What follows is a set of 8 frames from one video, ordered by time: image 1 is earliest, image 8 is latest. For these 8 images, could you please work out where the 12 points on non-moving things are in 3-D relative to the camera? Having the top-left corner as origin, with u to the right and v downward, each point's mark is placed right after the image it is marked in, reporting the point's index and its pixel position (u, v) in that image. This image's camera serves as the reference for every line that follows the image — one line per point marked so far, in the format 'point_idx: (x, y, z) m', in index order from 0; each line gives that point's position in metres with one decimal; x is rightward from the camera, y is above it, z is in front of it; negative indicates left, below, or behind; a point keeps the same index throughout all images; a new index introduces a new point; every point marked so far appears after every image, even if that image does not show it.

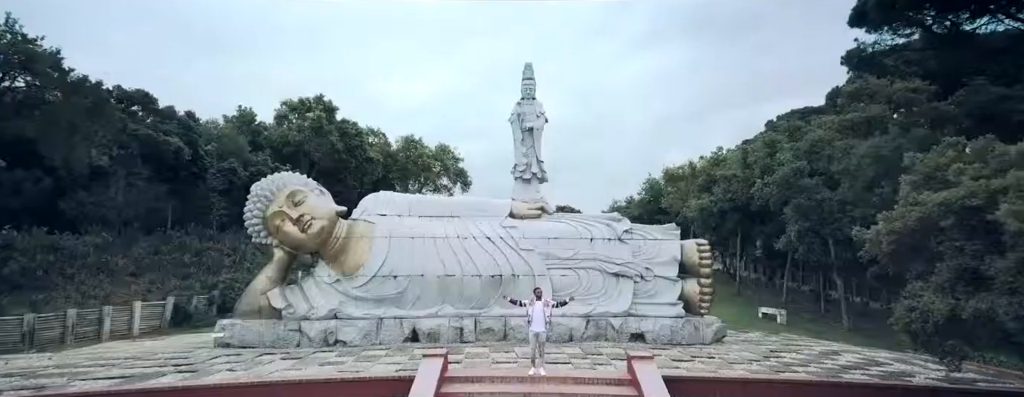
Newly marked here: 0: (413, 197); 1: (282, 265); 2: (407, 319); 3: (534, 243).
0: (-2.0, 0.0, +9.6) m
1: (-4.2, -1.2, +8.7) m
2: (-1.9, -2.2, +8.6) m
3: (+0.4, -0.9, +9.3) m
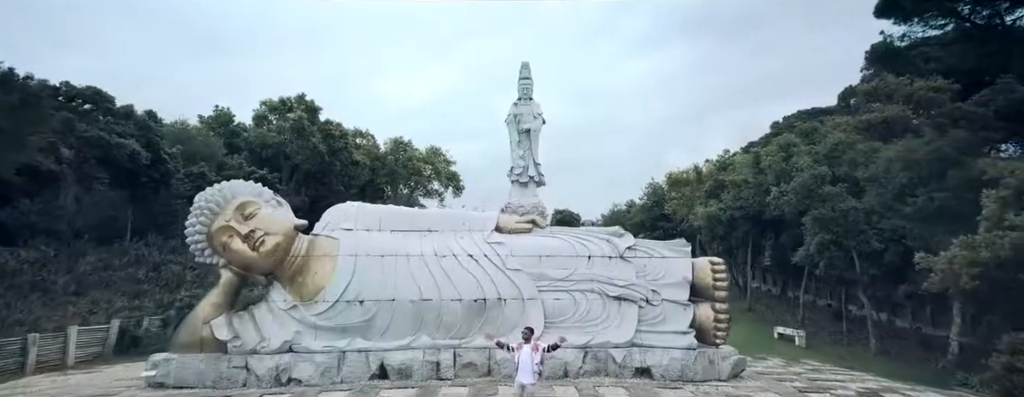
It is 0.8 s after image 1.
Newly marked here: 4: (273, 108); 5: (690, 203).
0: (-2.3, -0.2, +8.4) m
1: (-4.5, -1.4, +7.5) m
2: (-2.1, -2.4, +7.3) m
3: (+0.2, -1.1, +8.1) m
4: (-10.0, +3.7, +19.7) m
5: (+7.2, -0.2, +19.1) m
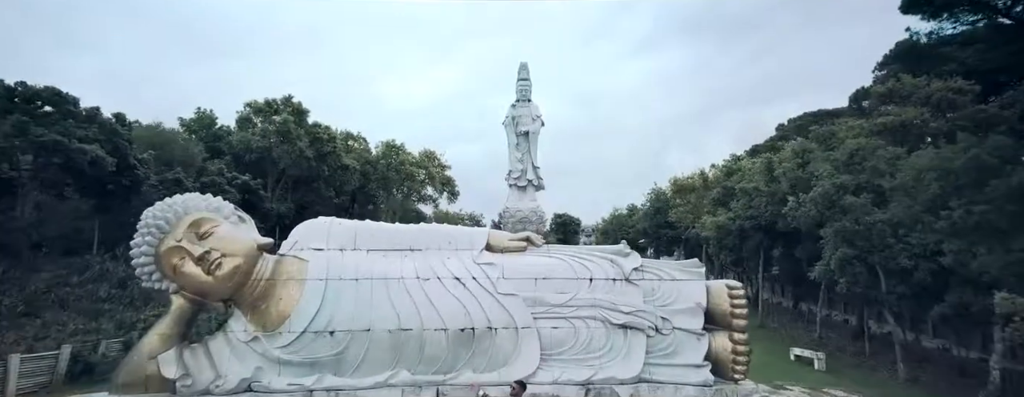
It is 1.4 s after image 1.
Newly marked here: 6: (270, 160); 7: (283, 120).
0: (-2.4, -0.4, +7.5) m
1: (-4.6, -1.7, +6.6) m
2: (-2.2, -2.6, +6.4) m
3: (+0.1, -1.3, +7.2) m
4: (-10.1, +3.5, +18.8) m
5: (+7.1, -0.4, +18.2) m
6: (-9.2, +1.5, +18.1) m
7: (-8.6, +2.9, +17.8) m
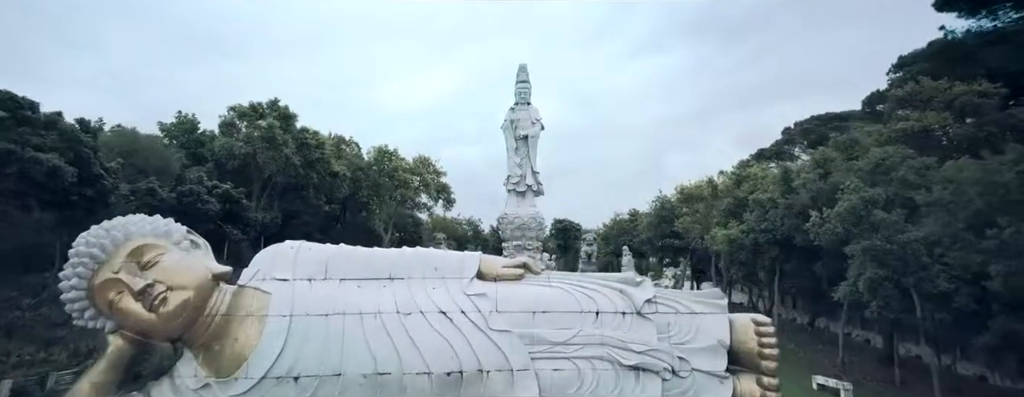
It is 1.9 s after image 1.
0: (-2.5, -0.7, +6.6) m
1: (-4.7, -1.9, +5.6) m
2: (-2.3, -2.9, +5.5) m
3: (0.0, -1.6, +6.2) m
4: (-10.2, +3.2, +17.9) m
5: (+7.0, -0.8, +17.3) m
6: (-9.3, +1.2, +17.2) m
7: (-8.7, +2.6, +16.9) m
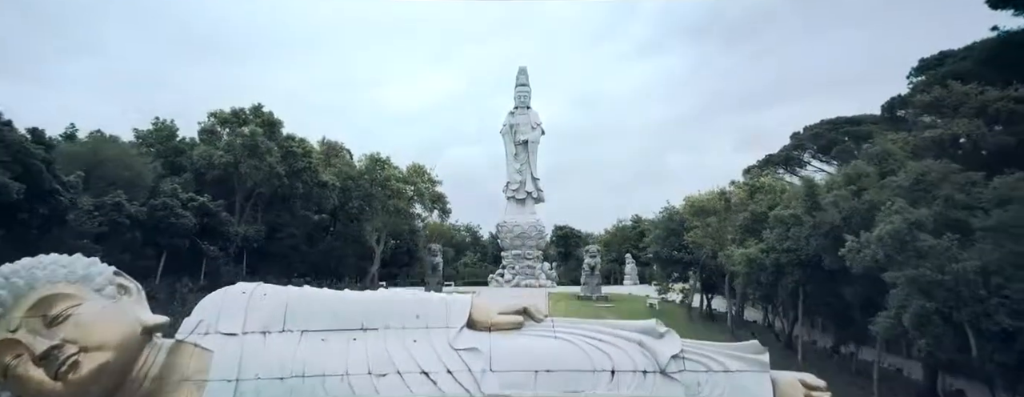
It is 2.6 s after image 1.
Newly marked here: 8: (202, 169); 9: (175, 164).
0: (-2.5, -1.1, +5.5) m
1: (-4.7, -2.3, +4.5) m
2: (-2.3, -3.2, +4.4) m
3: (0.0, -2.0, +5.1) m
4: (-10.2, +2.7, +16.8) m
5: (+7.0, -1.2, +16.2) m
6: (-9.3, +0.8, +16.1) m
7: (-8.7, +2.2, +15.8) m
8: (-10.4, +1.0, +16.0) m
9: (-11.7, +1.2, +16.5) m
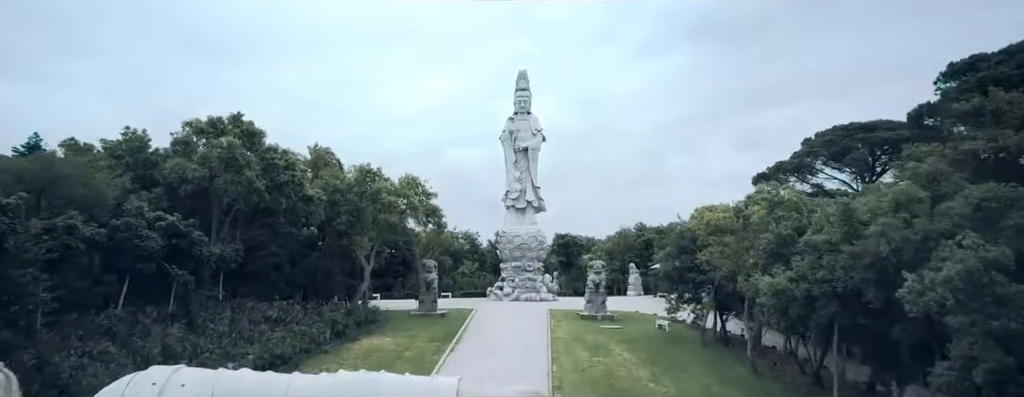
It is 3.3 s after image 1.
0: (-2.5, -1.6, +4.2) m
1: (-4.7, -2.8, +3.3) m
2: (-2.4, -3.7, +3.1) m
3: (0.0, -2.5, +3.8) m
4: (-10.2, +2.2, +15.5) m
5: (+7.0, -1.7, +14.9) m
6: (-9.4, +0.2, +14.8) m
7: (-8.7, +1.7, +14.5) m
8: (-10.4, +0.5, +14.7) m
9: (-11.7, +0.7, +15.3) m
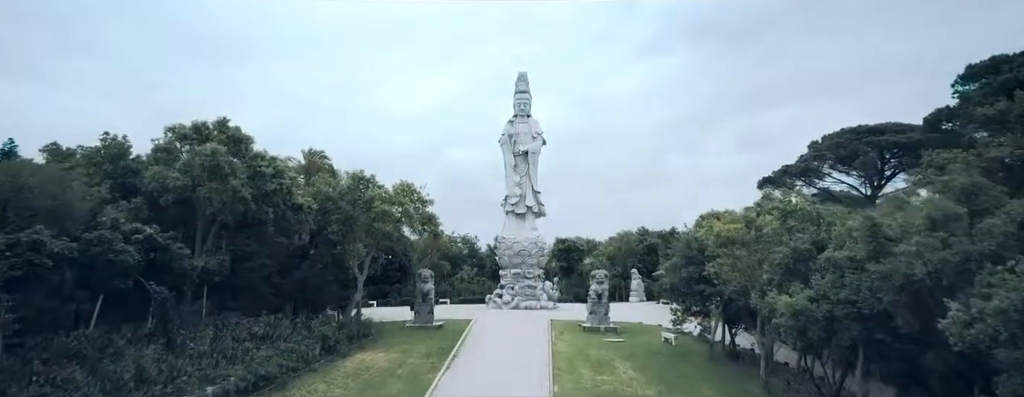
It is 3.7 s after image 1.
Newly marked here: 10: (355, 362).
0: (-2.5, -1.9, +3.4) m
1: (-4.7, -3.1, +2.5) m
2: (-2.4, -4.0, +2.3) m
3: (-0.1, -2.8, +3.1) m
4: (-10.2, +1.9, +14.8) m
5: (+6.9, -2.0, +14.2) m
6: (-9.4, -0.1, +14.1) m
7: (-8.7, +1.4, +13.8) m
8: (-10.5, +0.2, +14.0) m
9: (-11.8, +0.4, +14.5) m
10: (-4.8, -5.0, +14.5) m
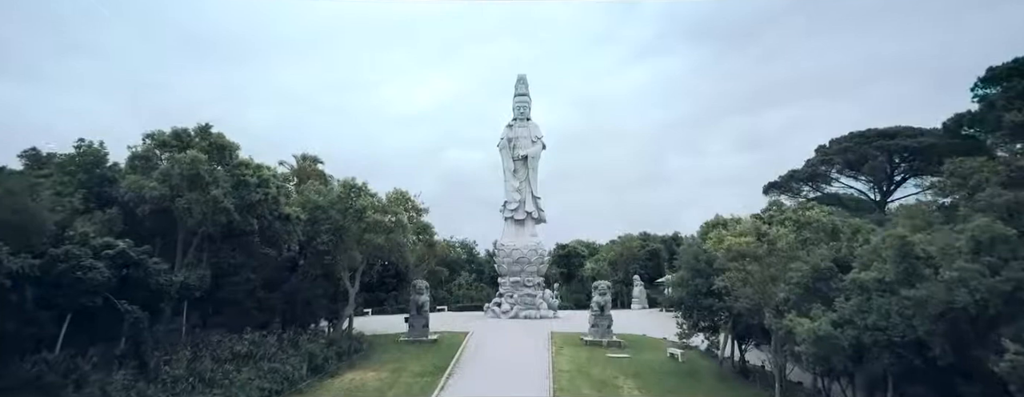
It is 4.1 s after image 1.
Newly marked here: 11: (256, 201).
0: (-2.6, -2.2, +2.6) m
1: (-4.8, -3.4, +1.7) m
2: (-2.4, -4.3, +1.5) m
3: (-0.1, -3.1, +2.3) m
4: (-10.3, +1.6, +14.0) m
5: (+6.9, -2.3, +13.4) m
6: (-9.4, -0.4, +13.3) m
7: (-8.8, +1.1, +13.0) m
8: (-10.5, -0.1, +13.2) m
9: (-11.8, +0.1, +13.7) m
10: (-4.9, -5.3, +13.7) m
11: (-7.6, 0.0, +14.2) m
